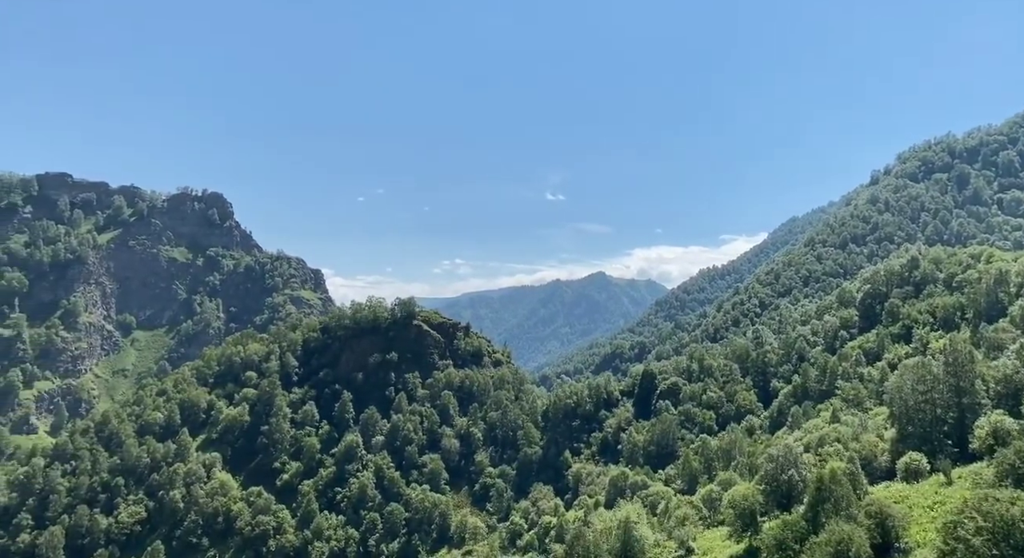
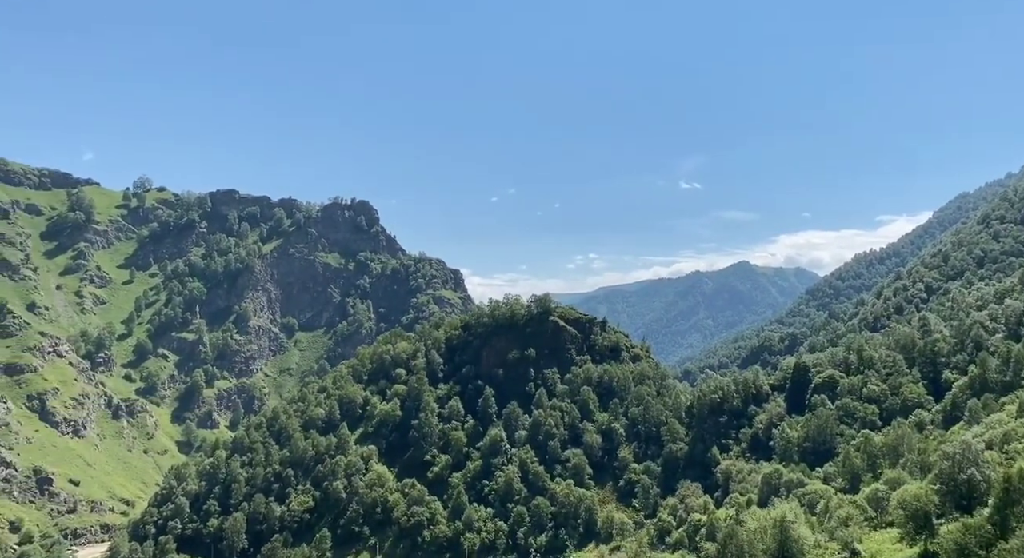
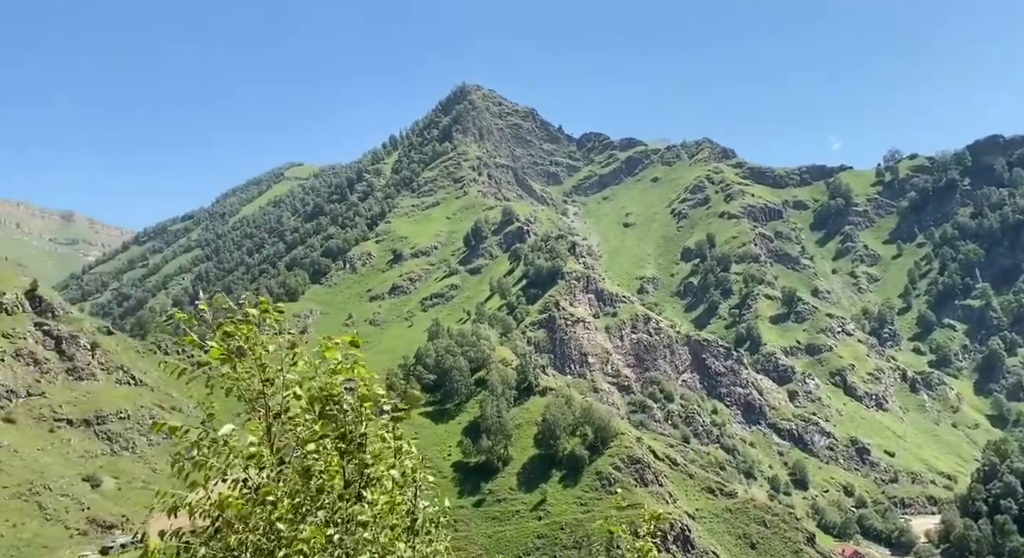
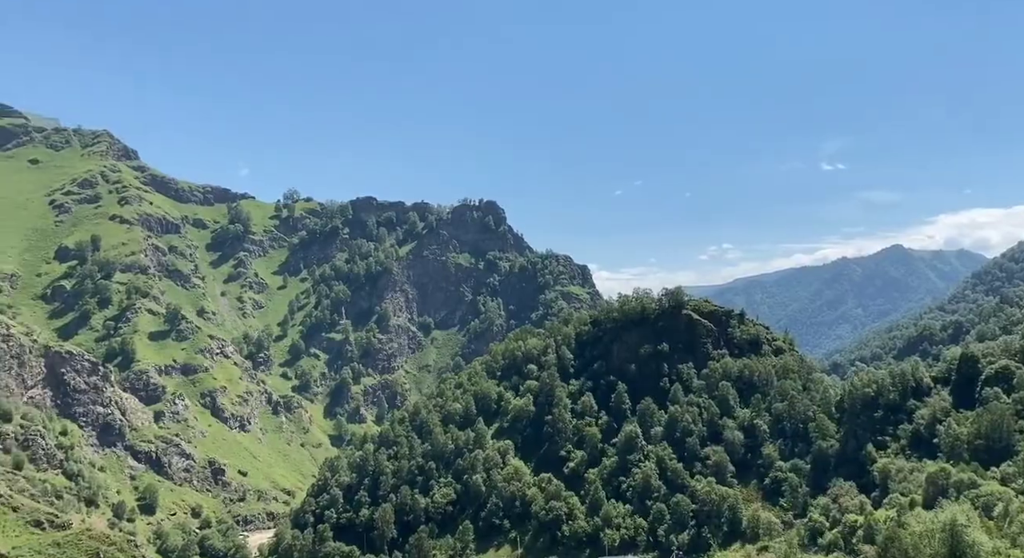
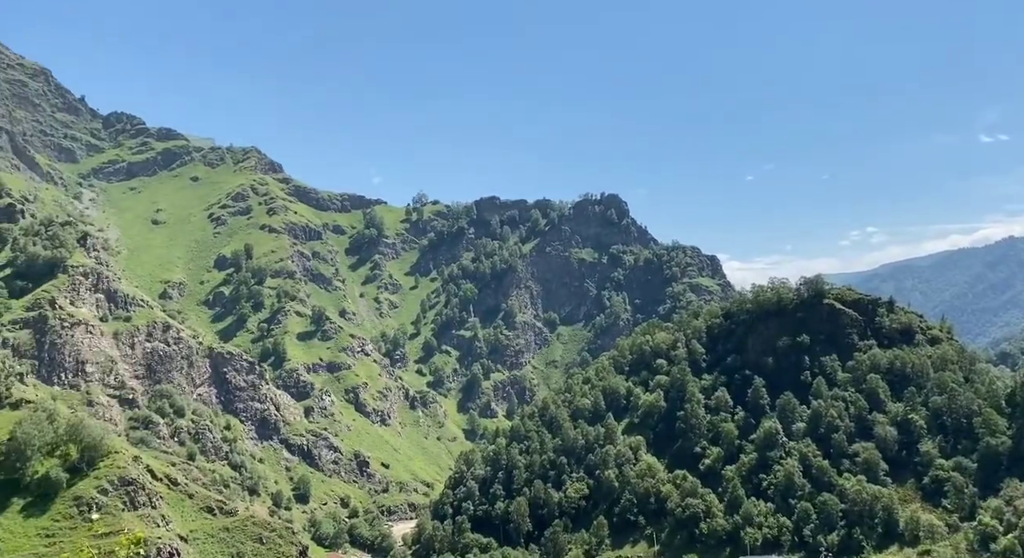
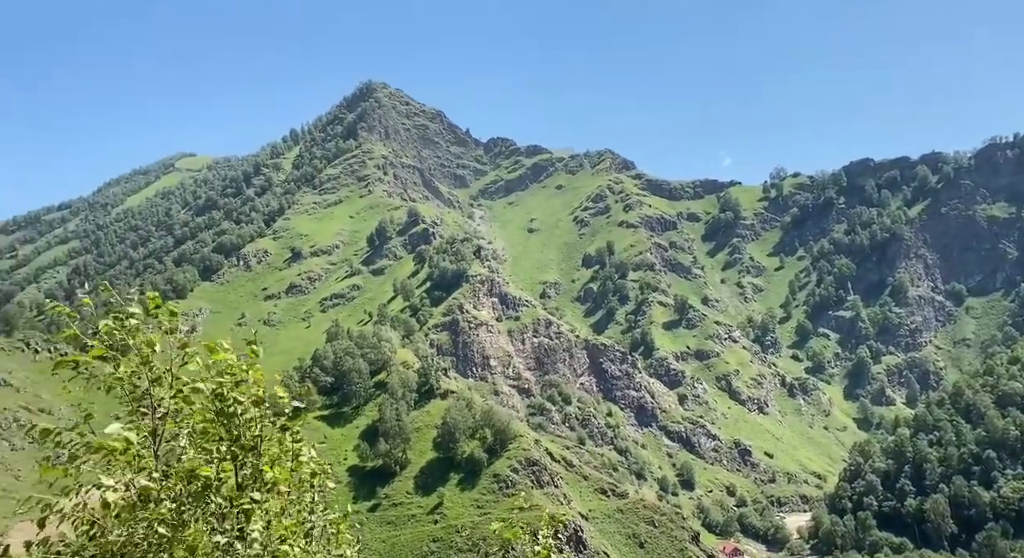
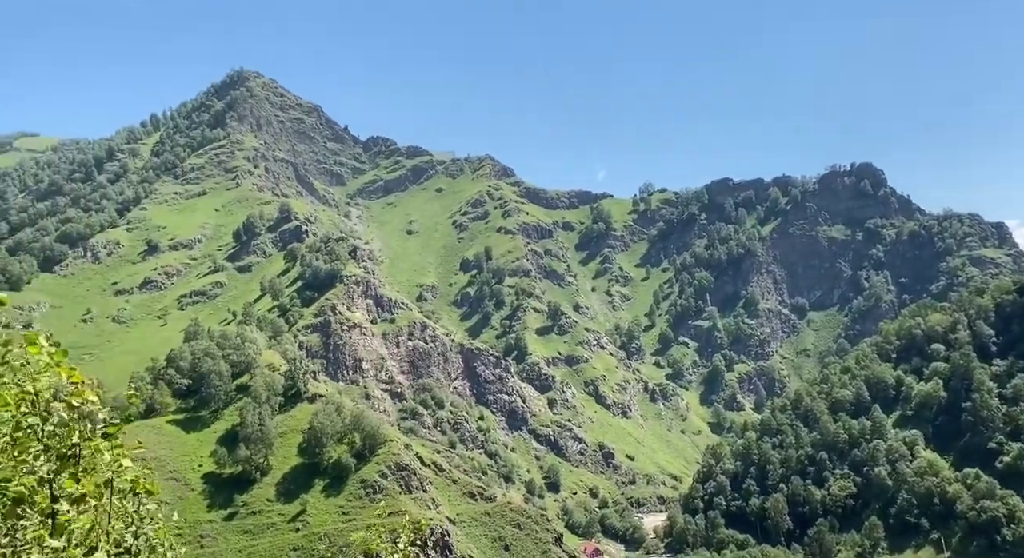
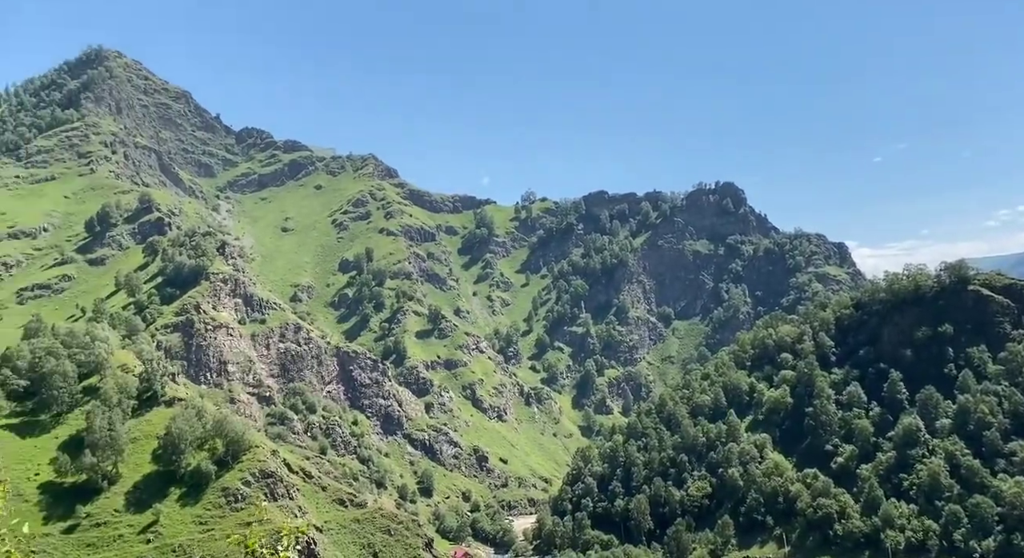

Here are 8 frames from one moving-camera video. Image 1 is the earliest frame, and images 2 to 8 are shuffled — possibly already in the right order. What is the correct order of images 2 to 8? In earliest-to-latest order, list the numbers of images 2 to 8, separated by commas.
2, 4, 5, 8, 7, 6, 3
